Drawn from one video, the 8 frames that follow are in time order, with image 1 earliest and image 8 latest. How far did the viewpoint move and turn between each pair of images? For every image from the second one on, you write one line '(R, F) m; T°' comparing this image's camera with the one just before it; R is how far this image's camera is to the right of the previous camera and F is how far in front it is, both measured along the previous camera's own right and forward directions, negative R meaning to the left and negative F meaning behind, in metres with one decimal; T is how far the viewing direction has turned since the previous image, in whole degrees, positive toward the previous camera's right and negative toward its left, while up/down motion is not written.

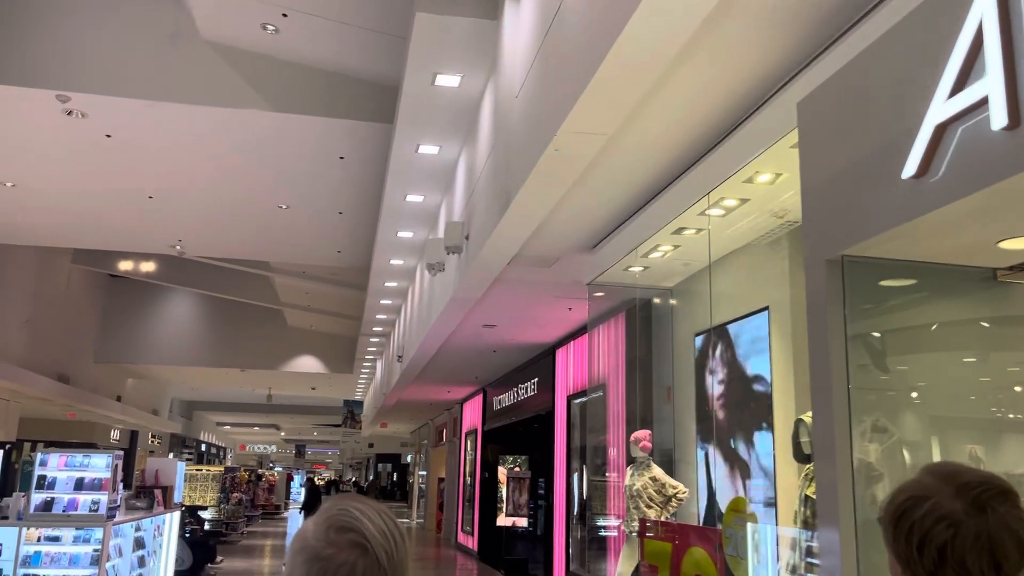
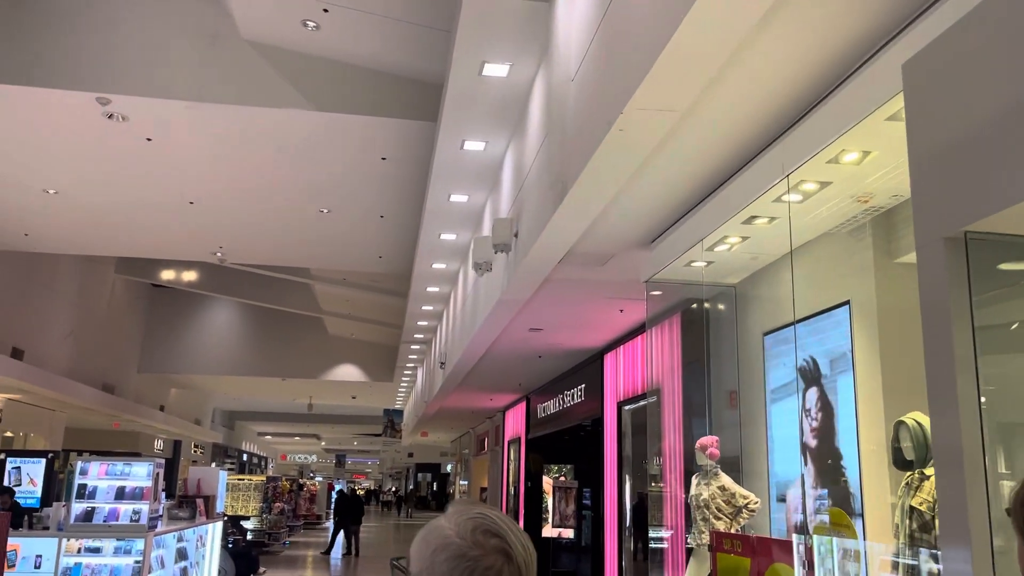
(-0.1, +0.3) m; -2°
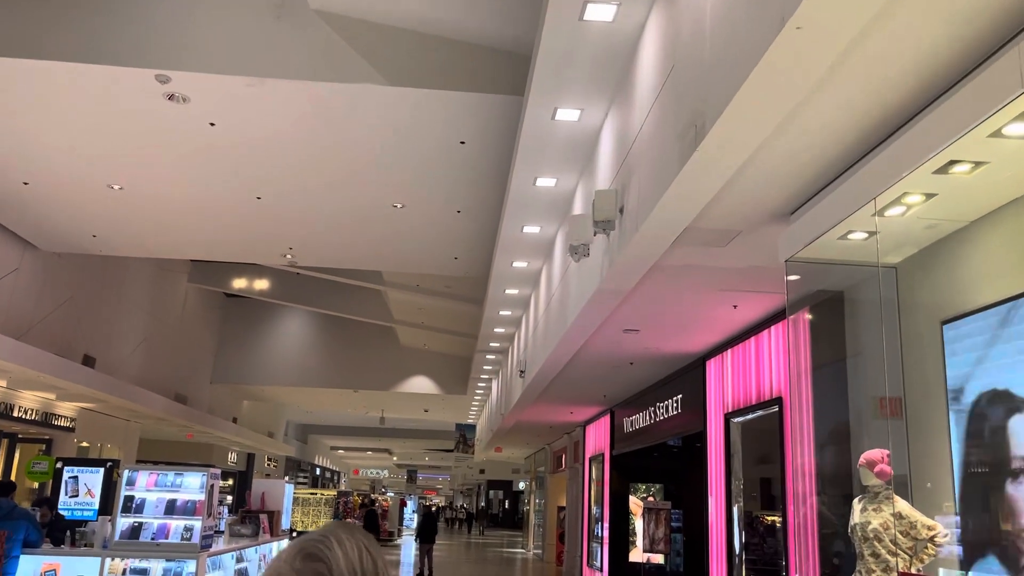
(-0.2, +0.8) m; -5°
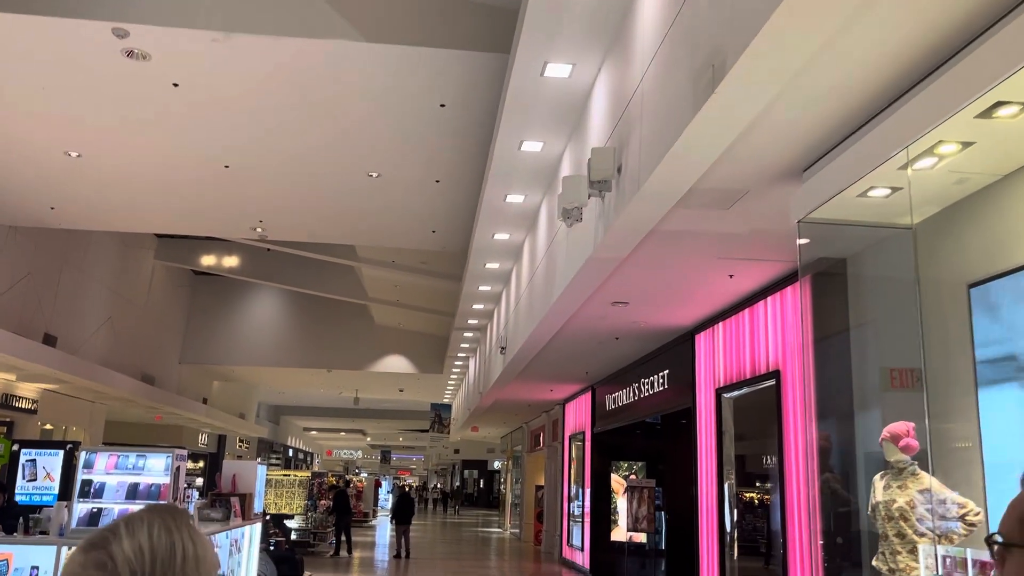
(-0.1, +0.3) m; +2°
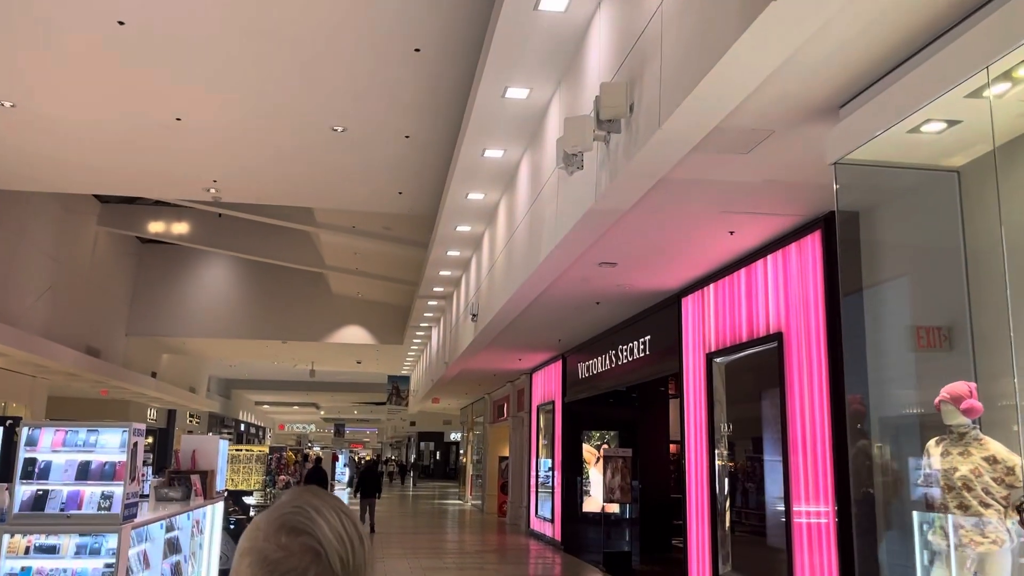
(-0.2, +0.4) m; +3°
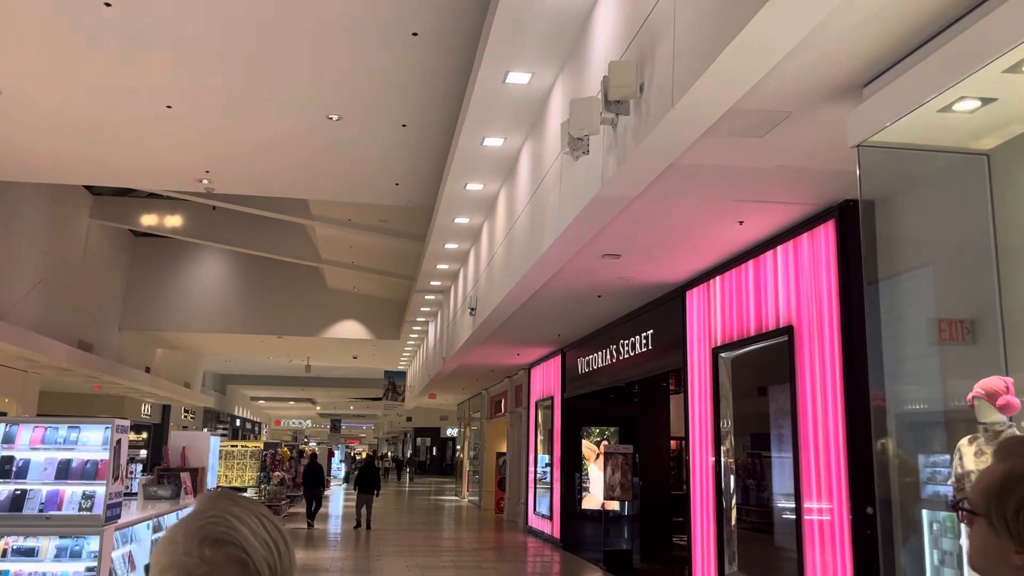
(0.0, +0.2) m; 0°
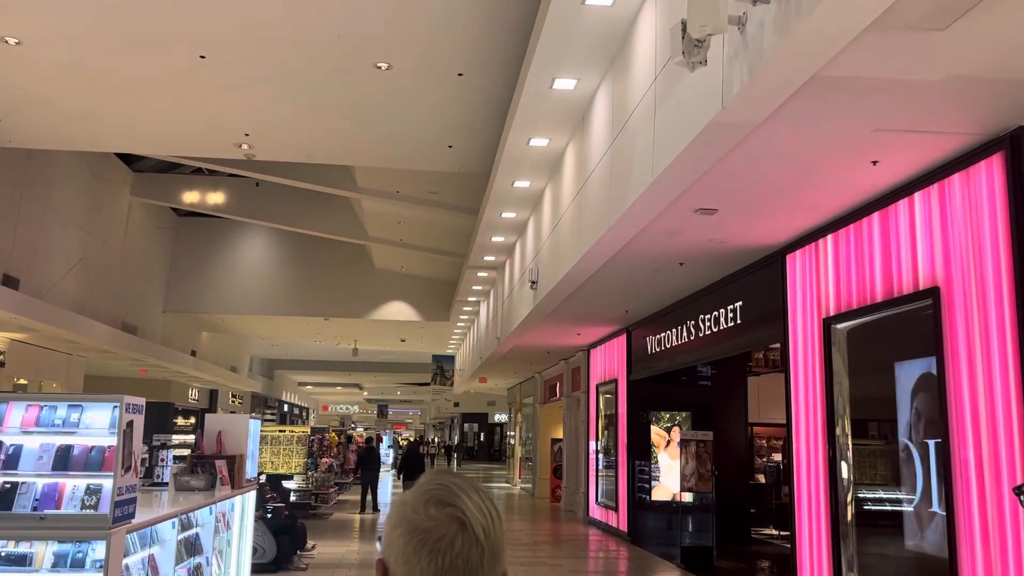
(-0.2, +0.8) m; -3°
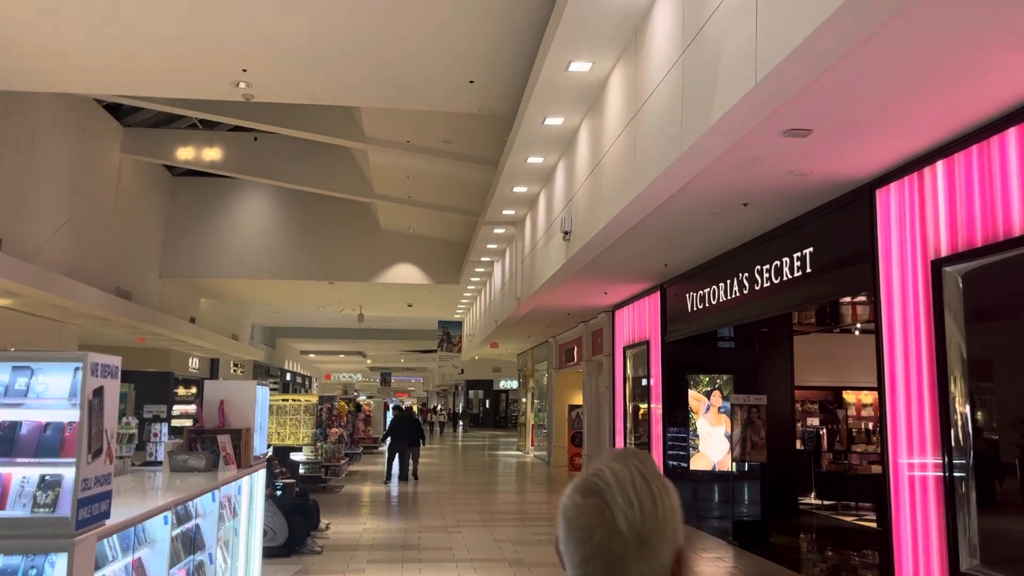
(-0.3, +0.8) m; 0°
